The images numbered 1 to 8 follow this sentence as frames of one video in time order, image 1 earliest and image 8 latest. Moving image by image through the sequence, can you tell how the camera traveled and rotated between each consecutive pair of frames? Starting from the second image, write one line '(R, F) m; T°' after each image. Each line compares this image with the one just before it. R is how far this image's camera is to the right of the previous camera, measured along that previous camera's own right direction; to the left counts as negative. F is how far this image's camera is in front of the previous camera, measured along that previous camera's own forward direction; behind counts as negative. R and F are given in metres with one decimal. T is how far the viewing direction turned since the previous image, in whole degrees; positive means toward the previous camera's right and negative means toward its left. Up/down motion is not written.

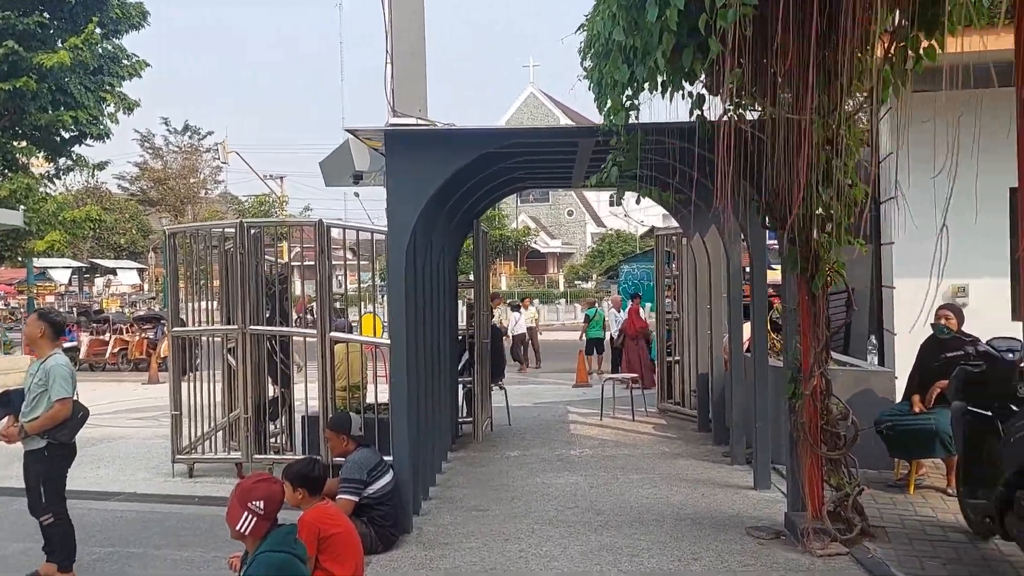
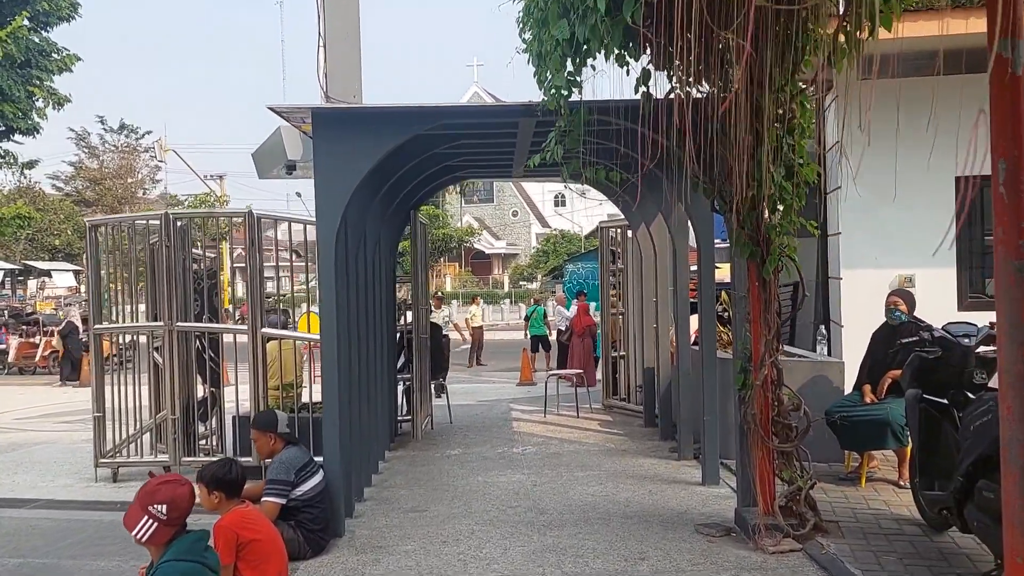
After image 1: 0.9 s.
(+0.1, +0.3) m; +3°
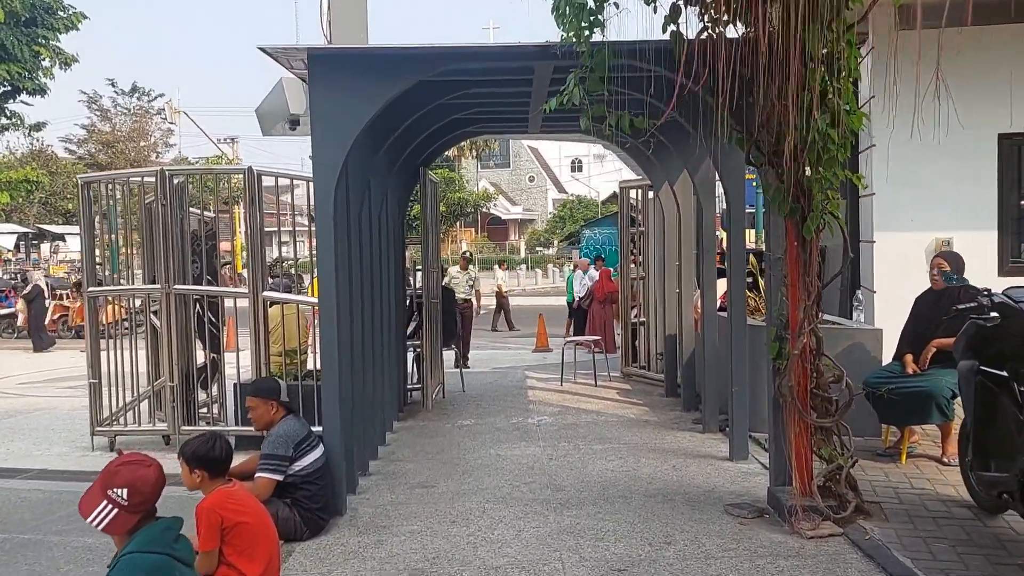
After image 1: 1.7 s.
(0.0, +0.4) m; -1°
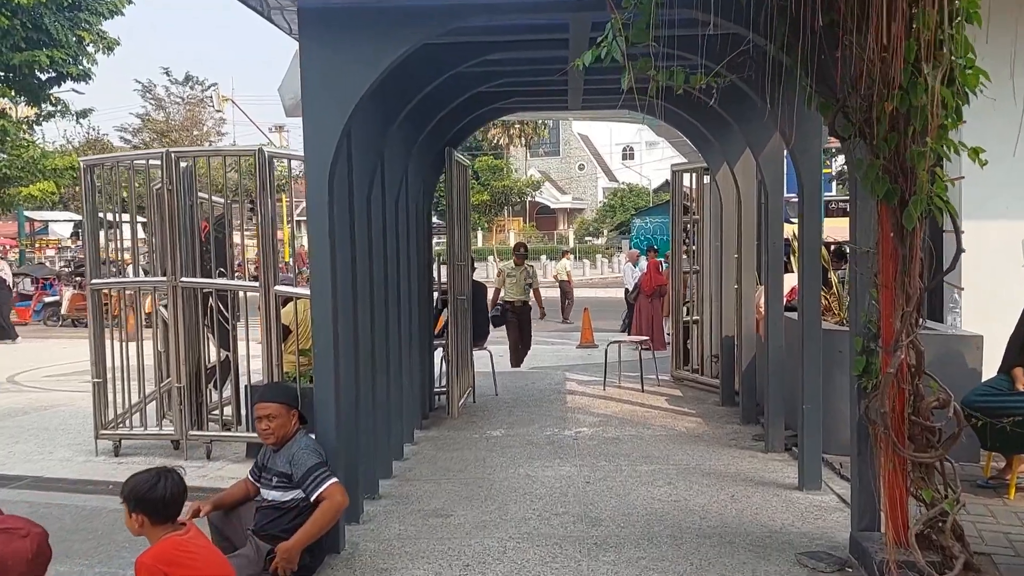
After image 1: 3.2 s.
(+0.1, +0.8) m; -3°
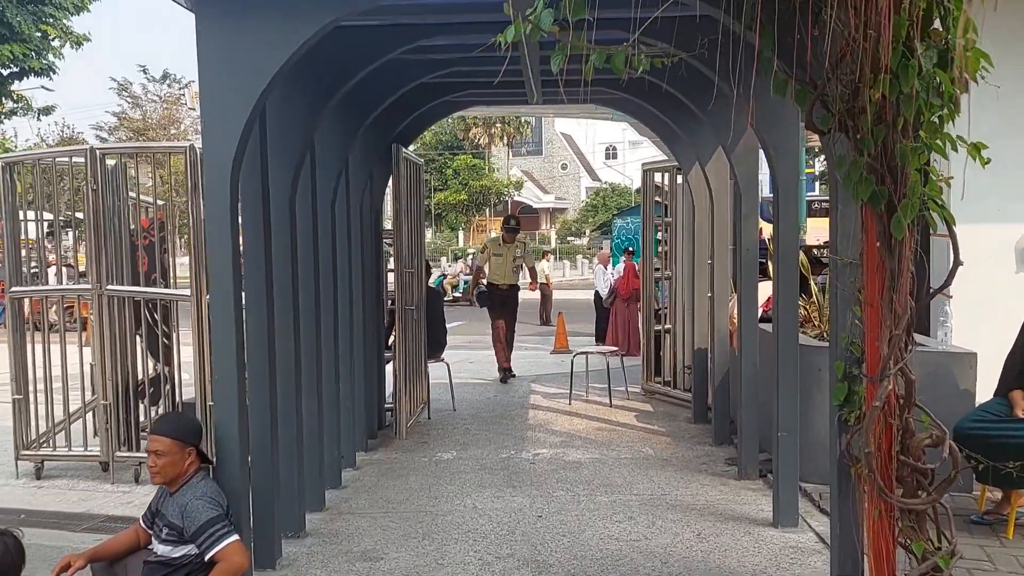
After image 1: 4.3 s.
(+0.2, +0.5) m; +1°
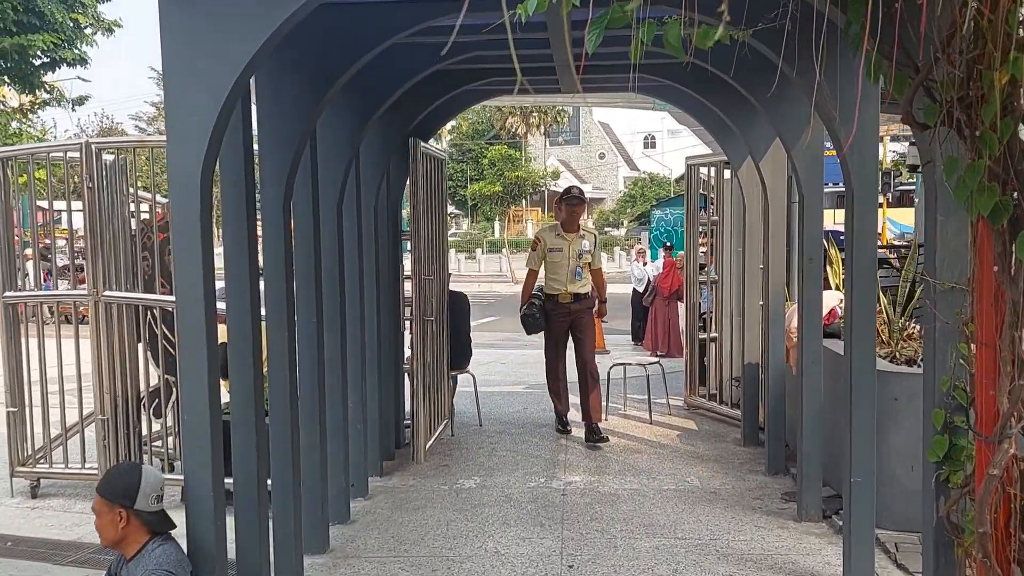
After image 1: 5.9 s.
(0.0, +0.6) m; -2°
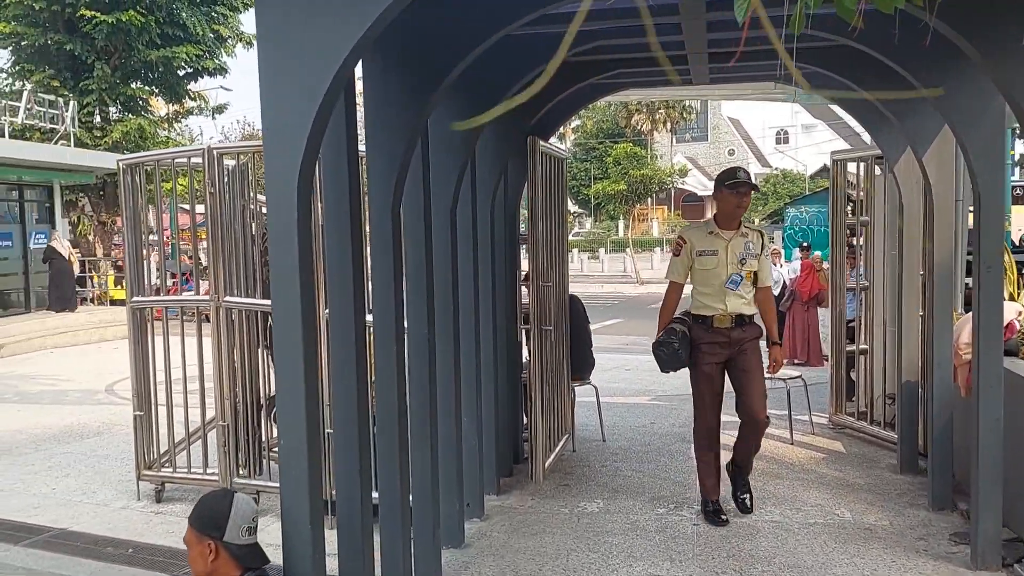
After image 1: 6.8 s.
(0.0, +0.4) m; -8°
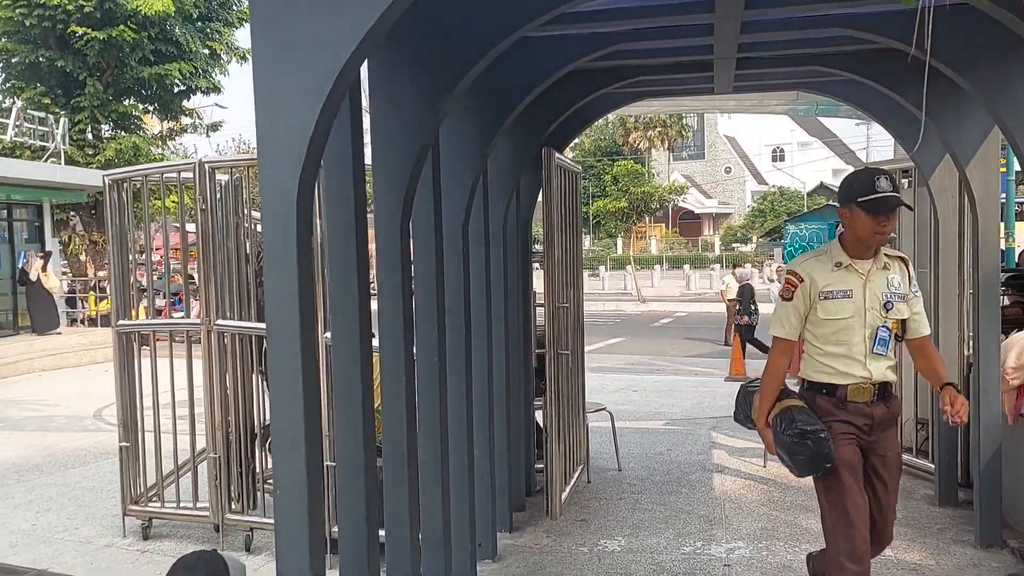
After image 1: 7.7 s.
(-0.1, +0.3) m; 0°
